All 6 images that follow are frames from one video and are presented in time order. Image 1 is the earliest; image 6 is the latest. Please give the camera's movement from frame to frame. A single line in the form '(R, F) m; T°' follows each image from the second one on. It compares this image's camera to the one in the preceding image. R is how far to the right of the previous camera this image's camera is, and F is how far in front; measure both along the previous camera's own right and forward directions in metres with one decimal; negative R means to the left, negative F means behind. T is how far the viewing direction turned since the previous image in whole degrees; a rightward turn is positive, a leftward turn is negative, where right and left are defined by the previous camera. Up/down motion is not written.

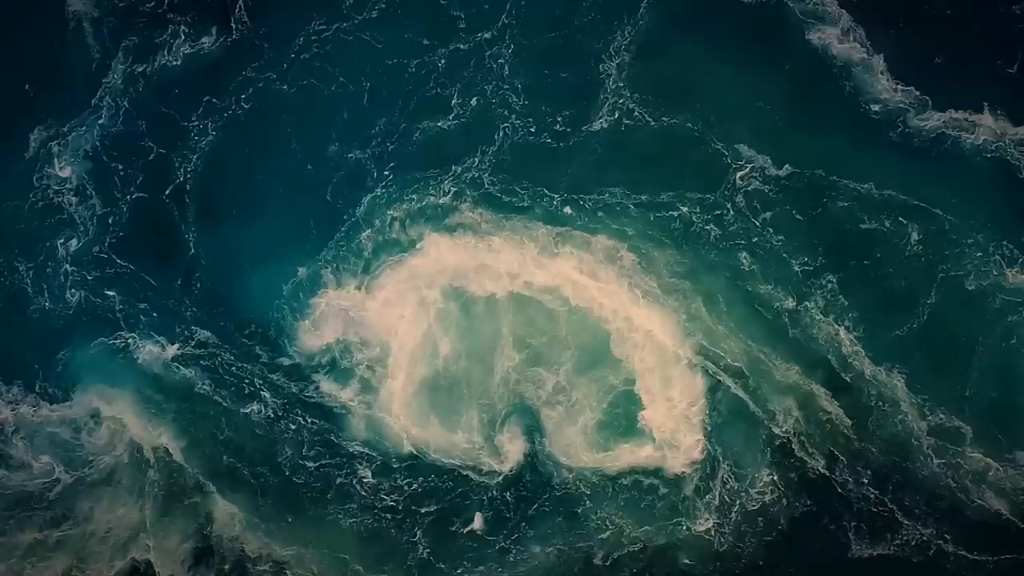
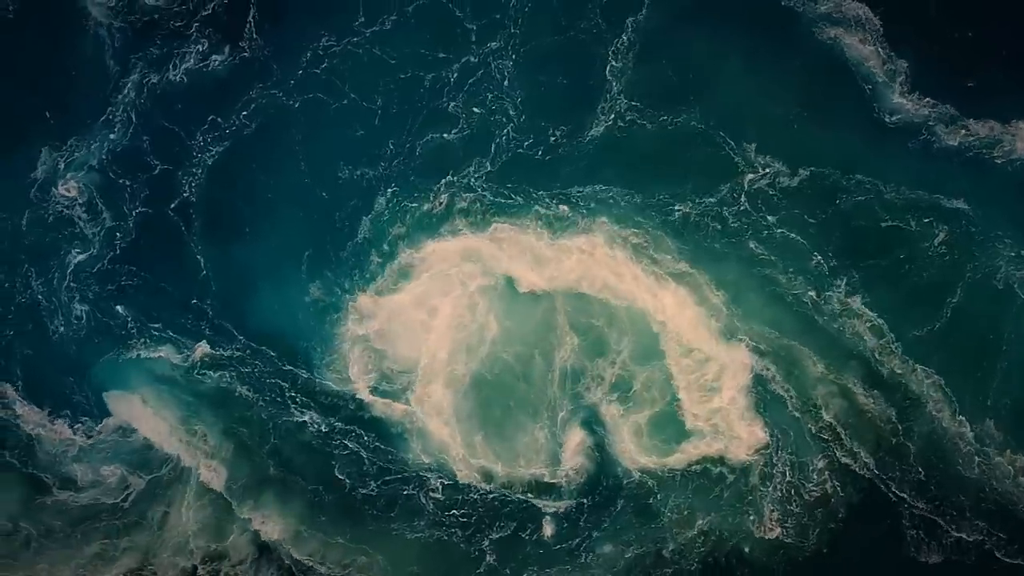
(-5.7, -0.5) m; +3°
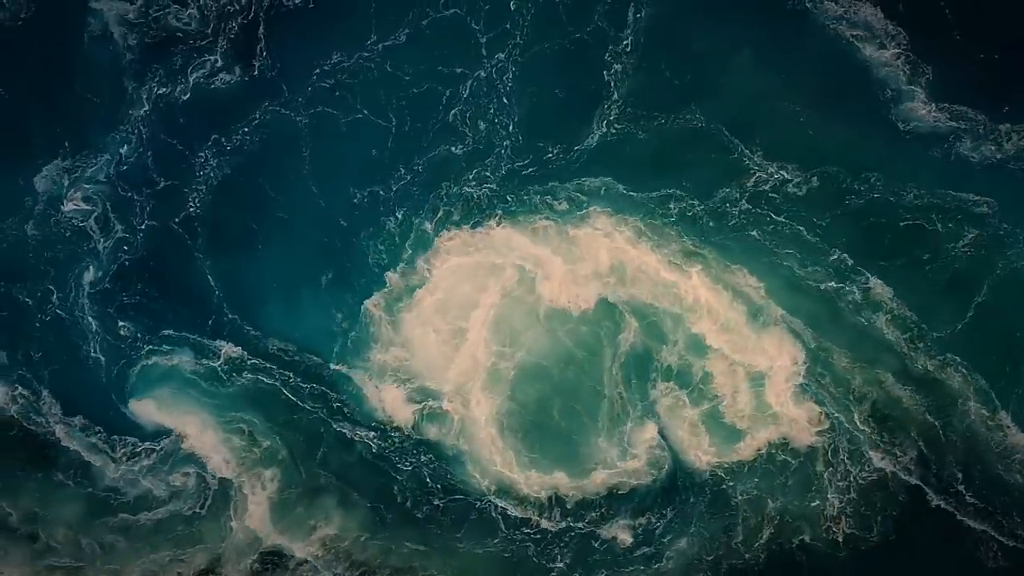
(-5.9, -0.1) m; +3°
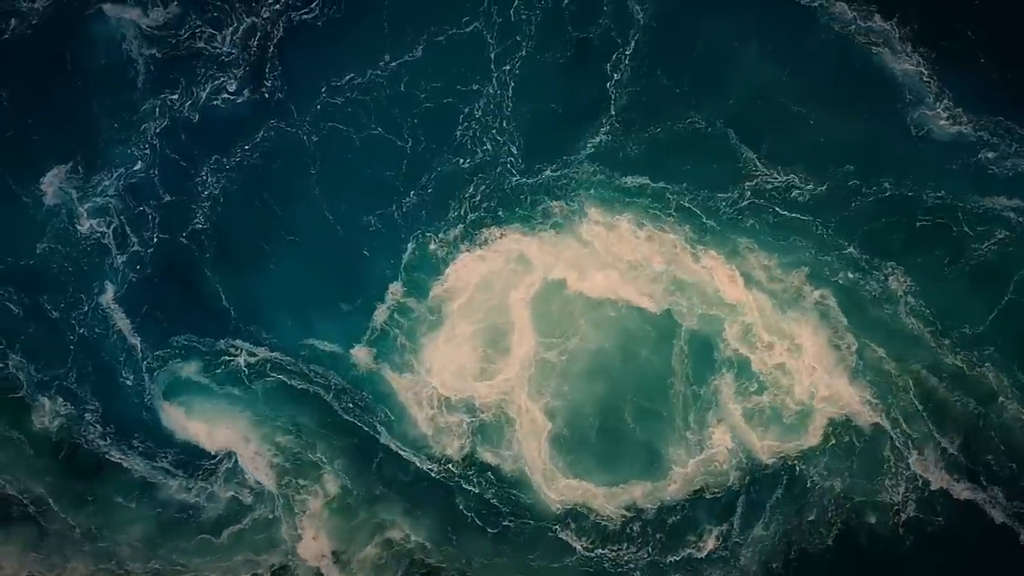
(-6.0, +0.3) m; +3°
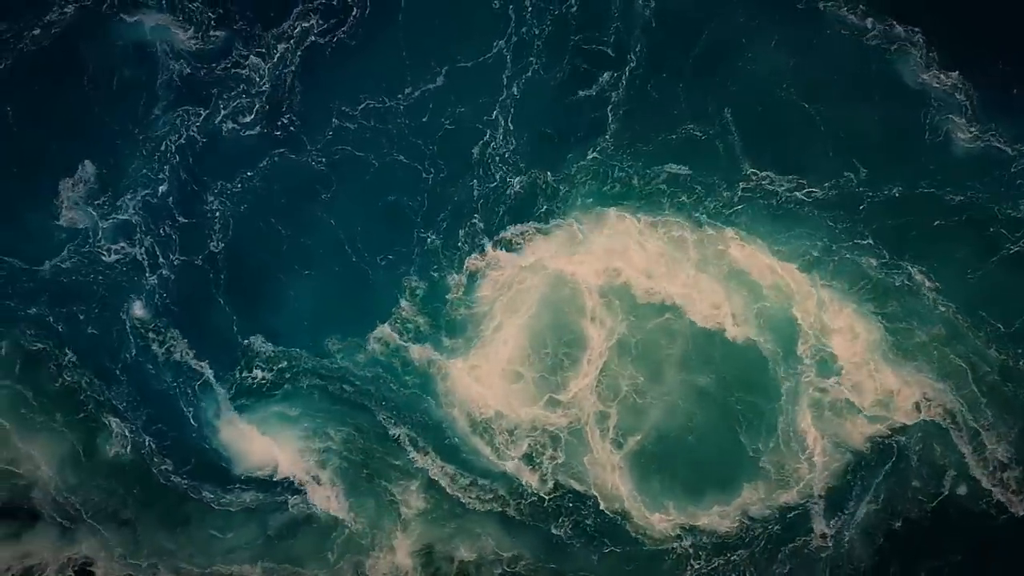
(-8.2, +1.3) m; +4°
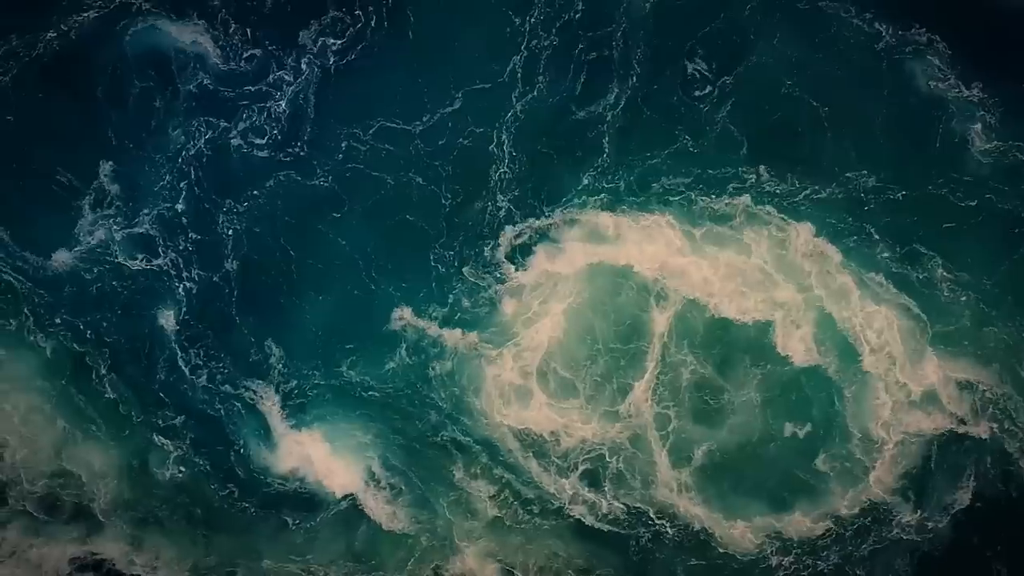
(-5.9, +1.6) m; +3°
